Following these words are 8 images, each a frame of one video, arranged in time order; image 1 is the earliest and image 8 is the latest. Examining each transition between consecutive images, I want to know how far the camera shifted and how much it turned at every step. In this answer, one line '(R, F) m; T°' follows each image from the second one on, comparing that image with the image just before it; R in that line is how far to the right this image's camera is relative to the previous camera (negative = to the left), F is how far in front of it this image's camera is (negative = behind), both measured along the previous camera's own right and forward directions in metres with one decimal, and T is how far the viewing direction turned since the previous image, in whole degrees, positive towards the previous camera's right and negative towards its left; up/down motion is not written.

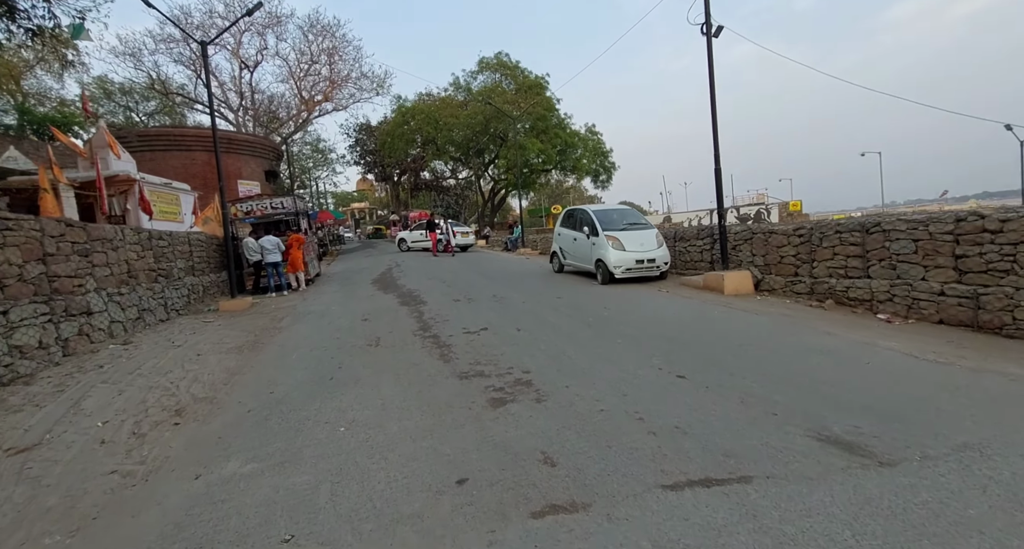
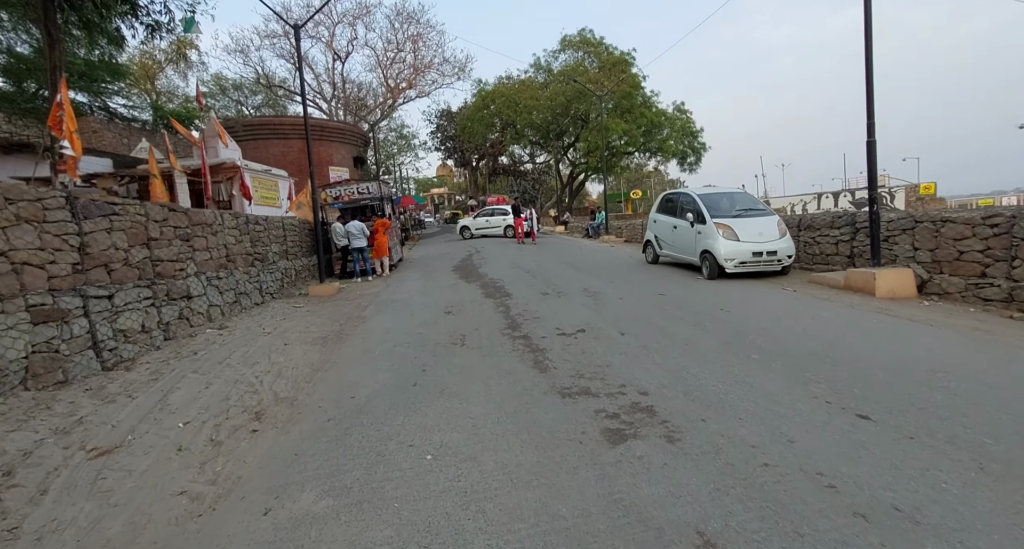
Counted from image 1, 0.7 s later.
(-0.4, +0.8) m; -9°
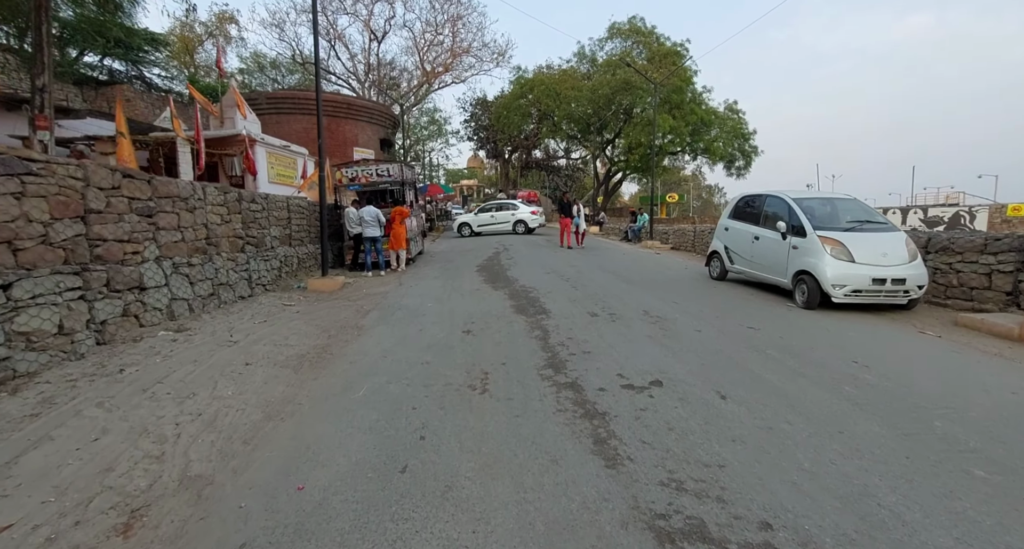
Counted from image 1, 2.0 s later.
(-0.2, +1.9) m; -3°
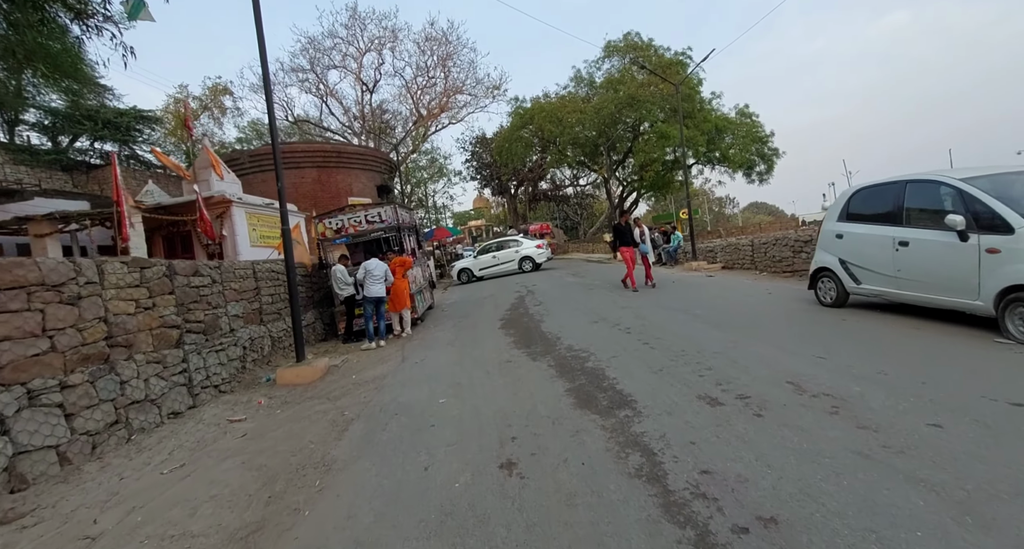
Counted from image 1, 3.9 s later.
(-0.3, +2.6) m; -2°
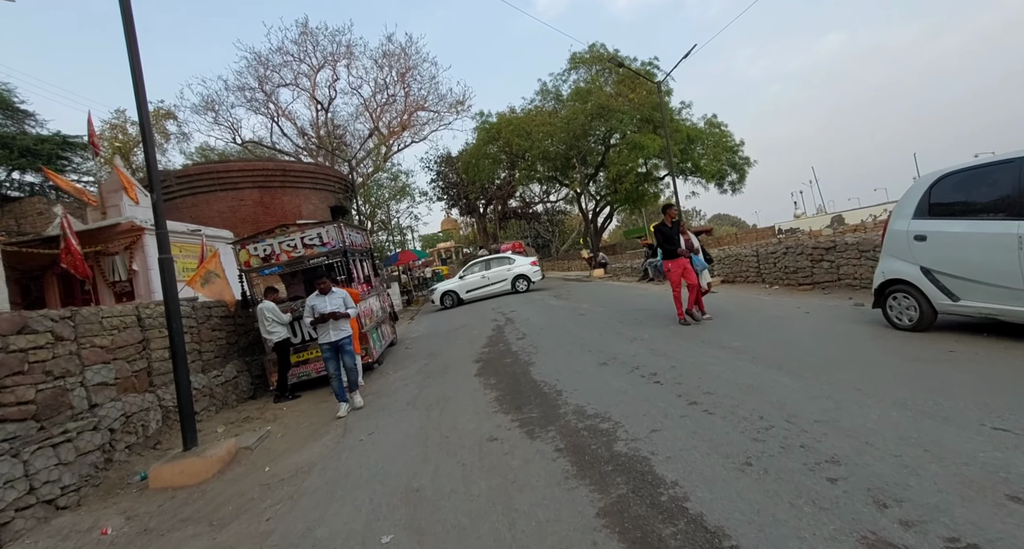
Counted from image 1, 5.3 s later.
(-0.1, +2.0) m; +4°
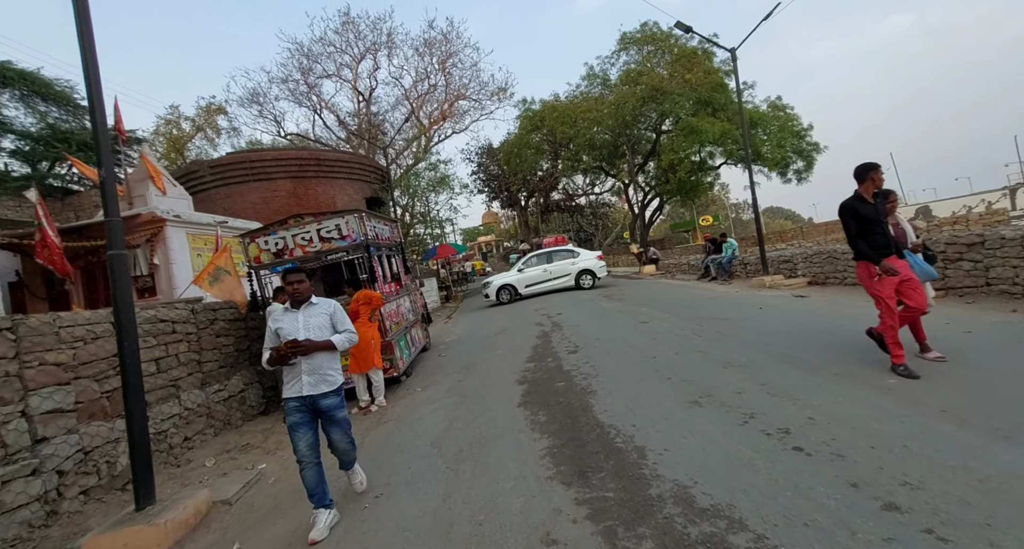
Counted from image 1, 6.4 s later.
(-0.2, +1.6) m; -5°
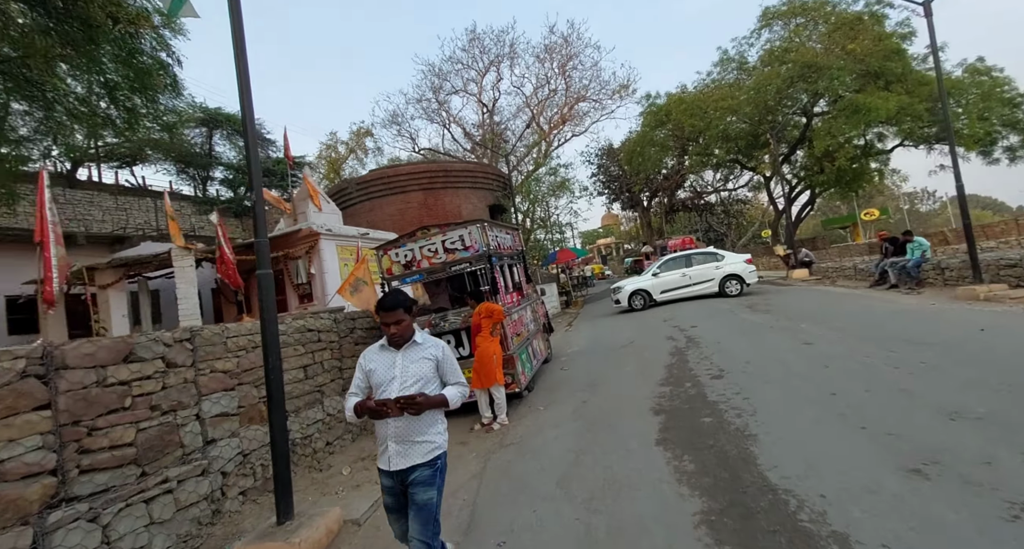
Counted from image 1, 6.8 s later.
(-0.2, +0.5) m; -15°
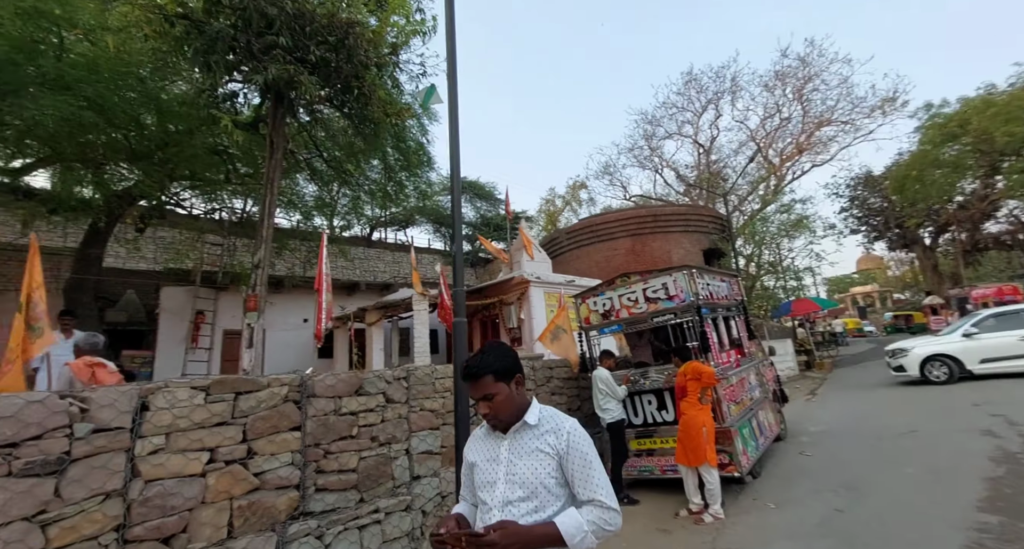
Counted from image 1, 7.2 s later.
(+0.1, +0.4) m; -26°
